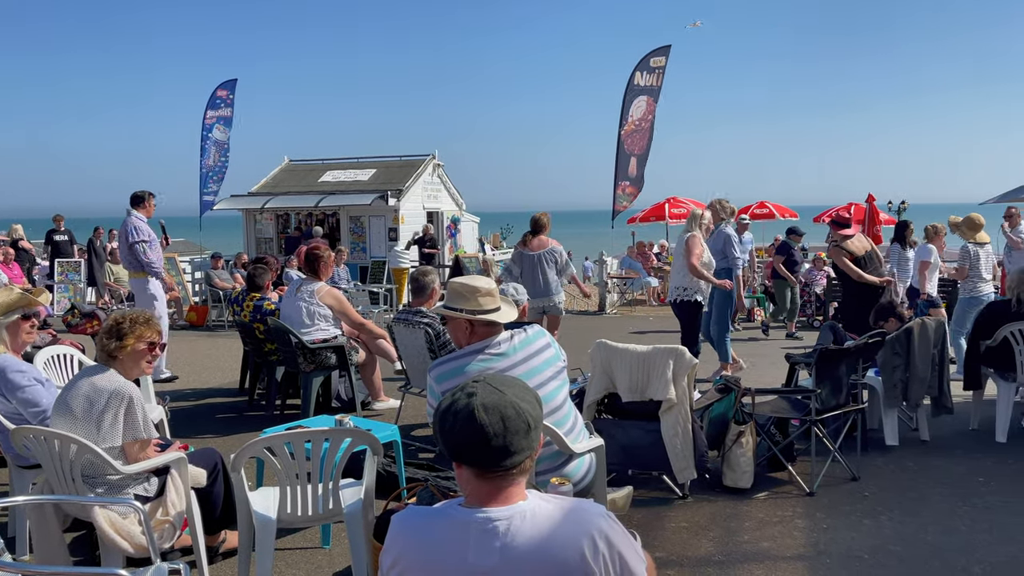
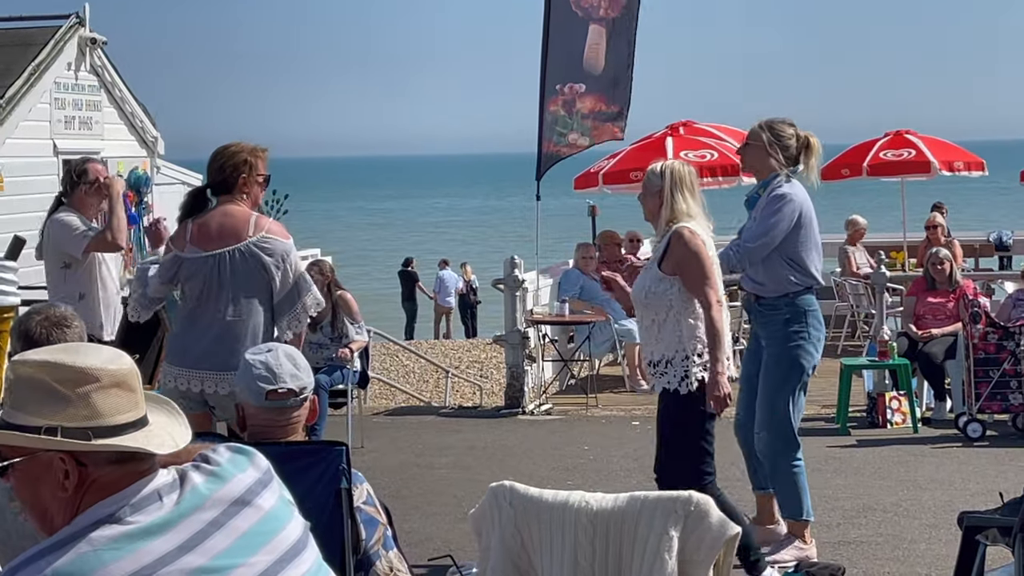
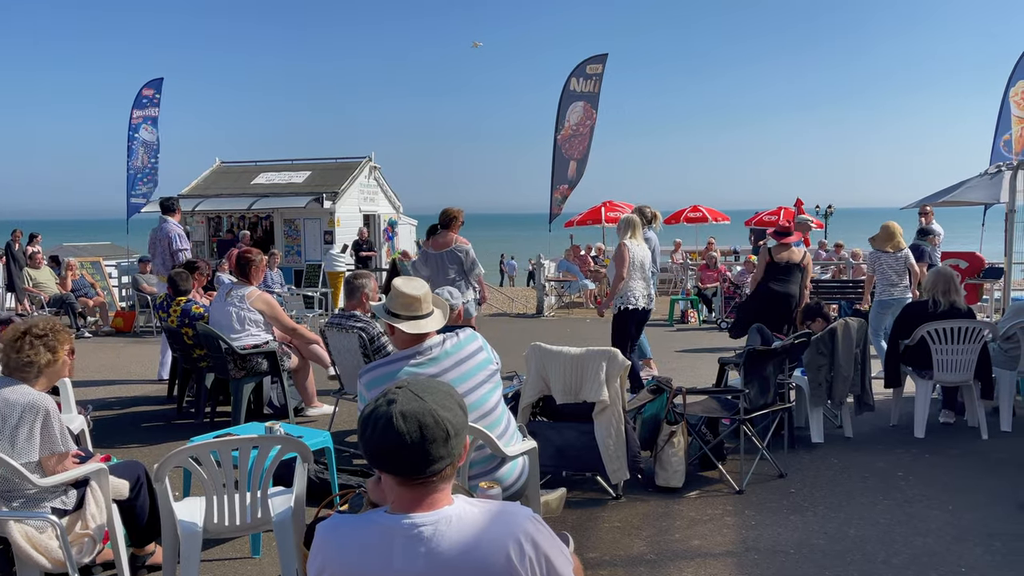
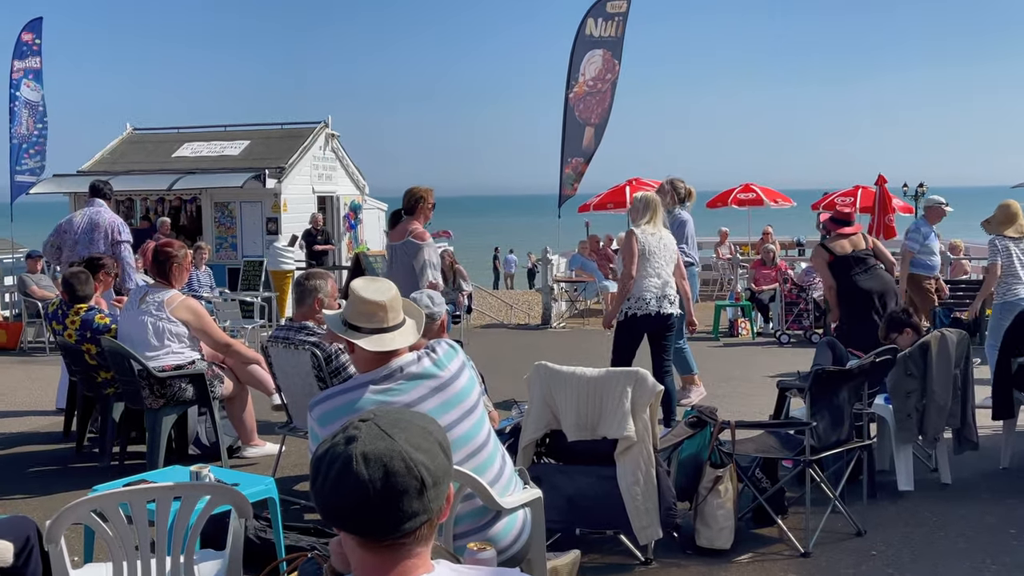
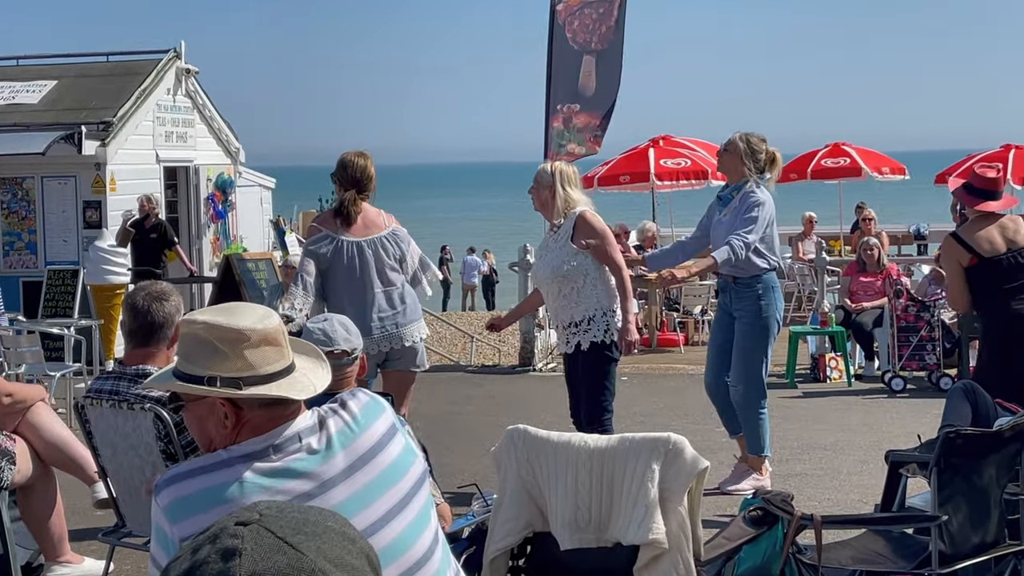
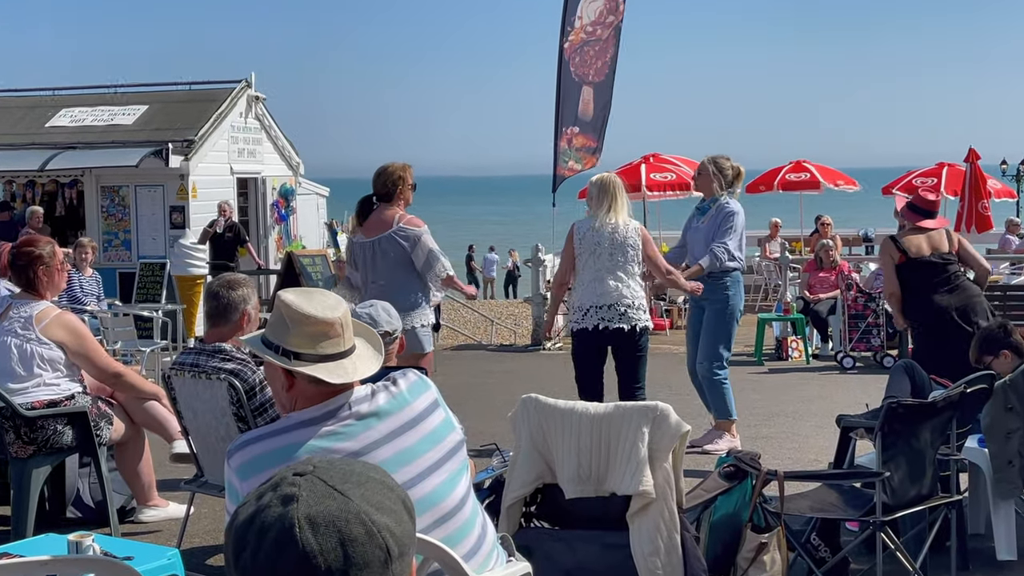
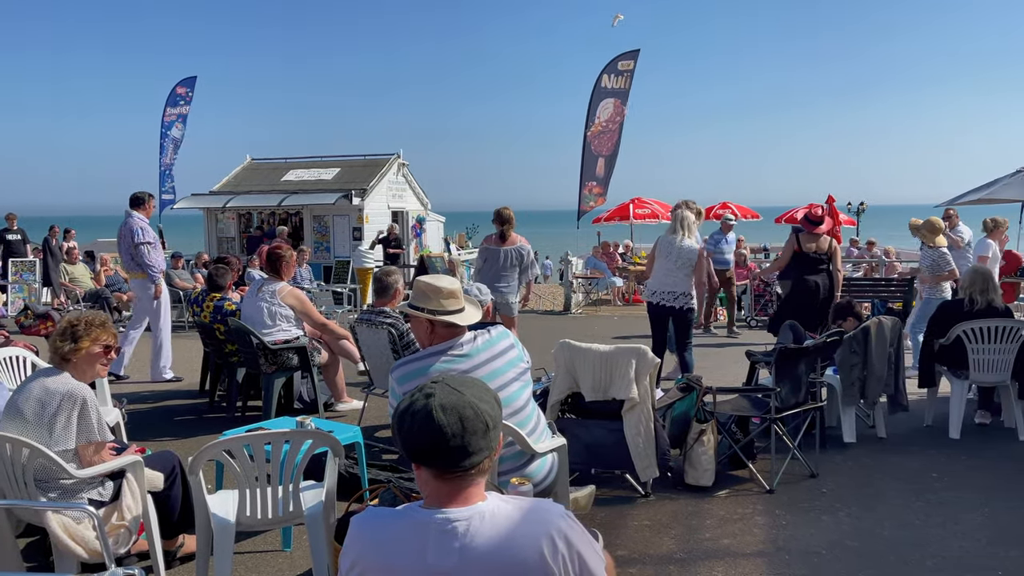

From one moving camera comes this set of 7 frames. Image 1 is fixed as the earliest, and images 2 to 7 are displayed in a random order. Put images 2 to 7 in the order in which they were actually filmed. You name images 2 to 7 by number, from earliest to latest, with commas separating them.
7, 3, 4, 6, 5, 2
